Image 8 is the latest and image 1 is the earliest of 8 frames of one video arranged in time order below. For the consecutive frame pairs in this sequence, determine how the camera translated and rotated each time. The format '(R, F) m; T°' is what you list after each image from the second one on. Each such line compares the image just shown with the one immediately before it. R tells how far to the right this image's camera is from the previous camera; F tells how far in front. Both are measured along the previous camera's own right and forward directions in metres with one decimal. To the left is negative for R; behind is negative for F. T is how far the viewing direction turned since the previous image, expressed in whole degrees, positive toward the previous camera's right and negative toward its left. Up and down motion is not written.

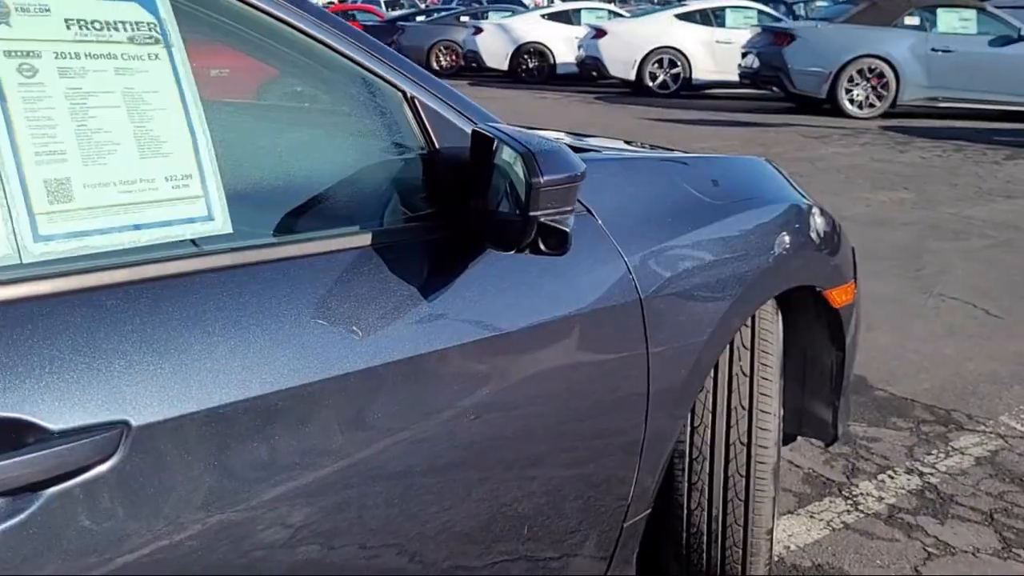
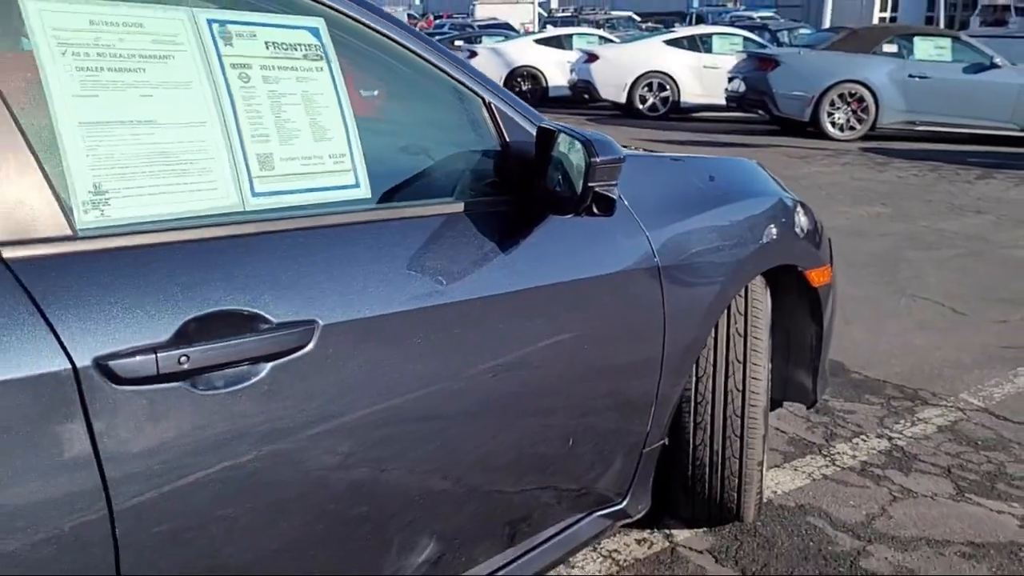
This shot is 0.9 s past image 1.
(-0.2, -0.5) m; +1°
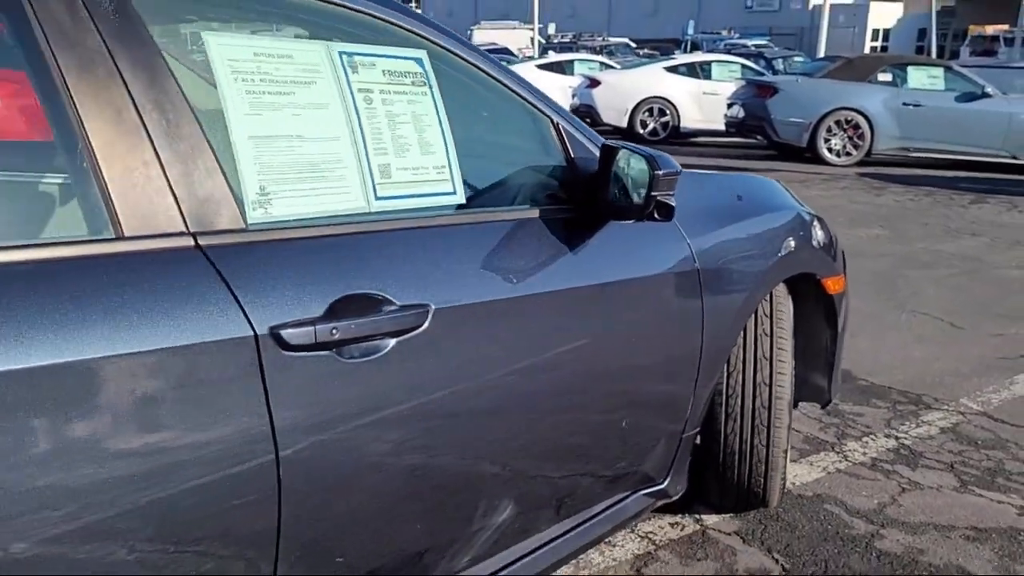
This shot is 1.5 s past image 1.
(-0.2, -0.3) m; 0°
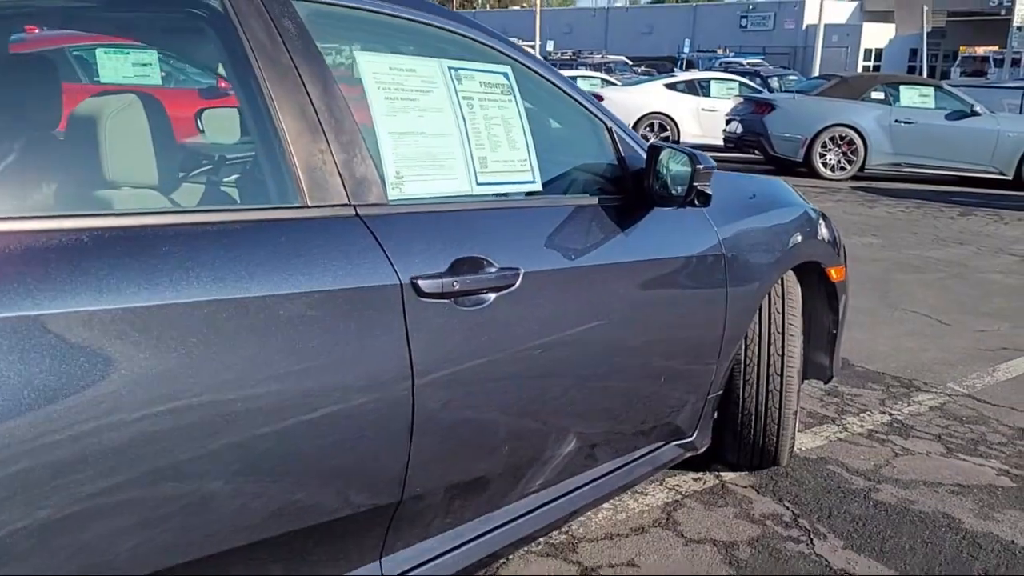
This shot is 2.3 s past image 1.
(-0.2, -0.5) m; 0°
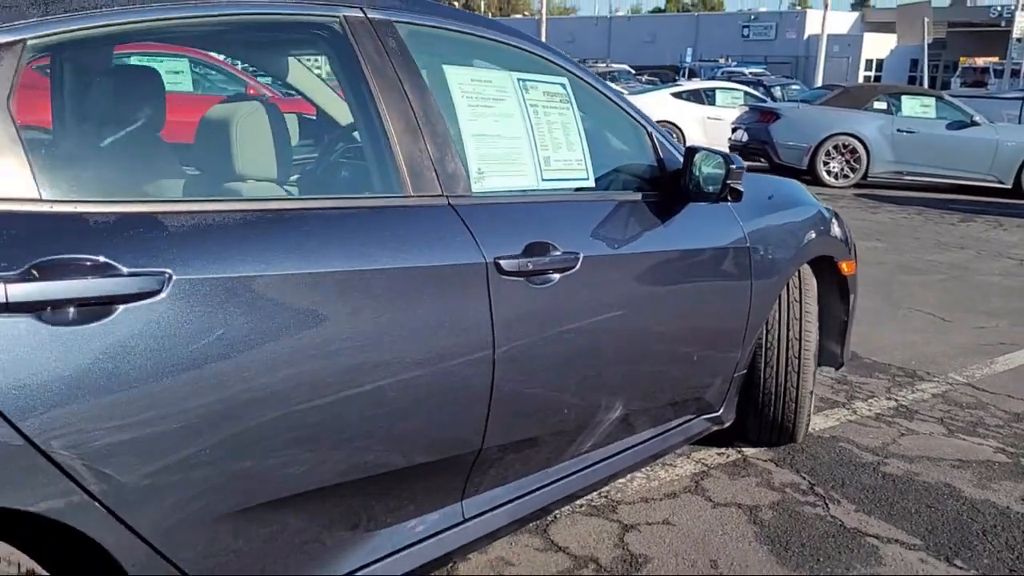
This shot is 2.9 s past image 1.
(-0.2, -0.3) m; 0°
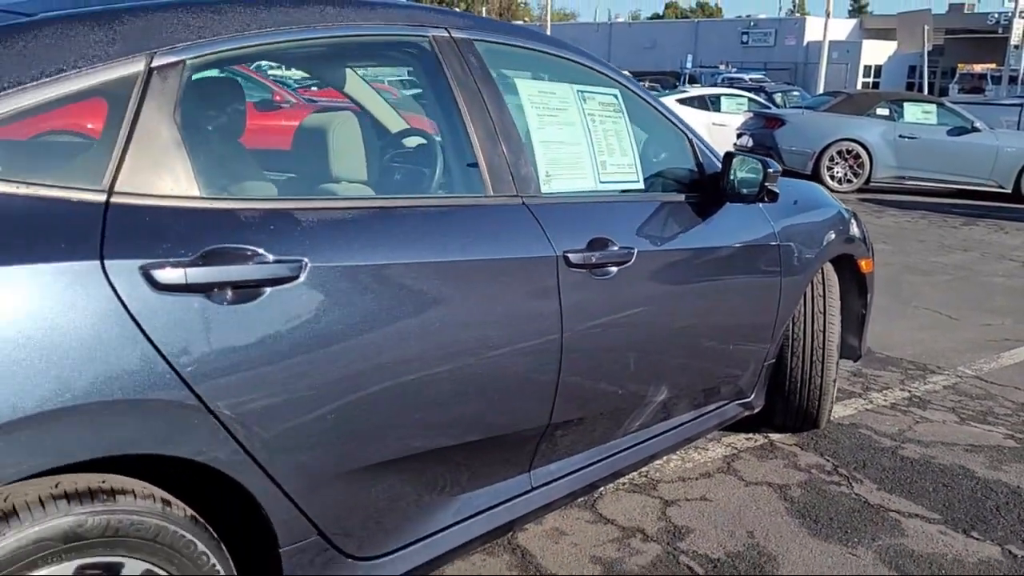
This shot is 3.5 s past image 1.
(-0.2, -0.3) m; 0°
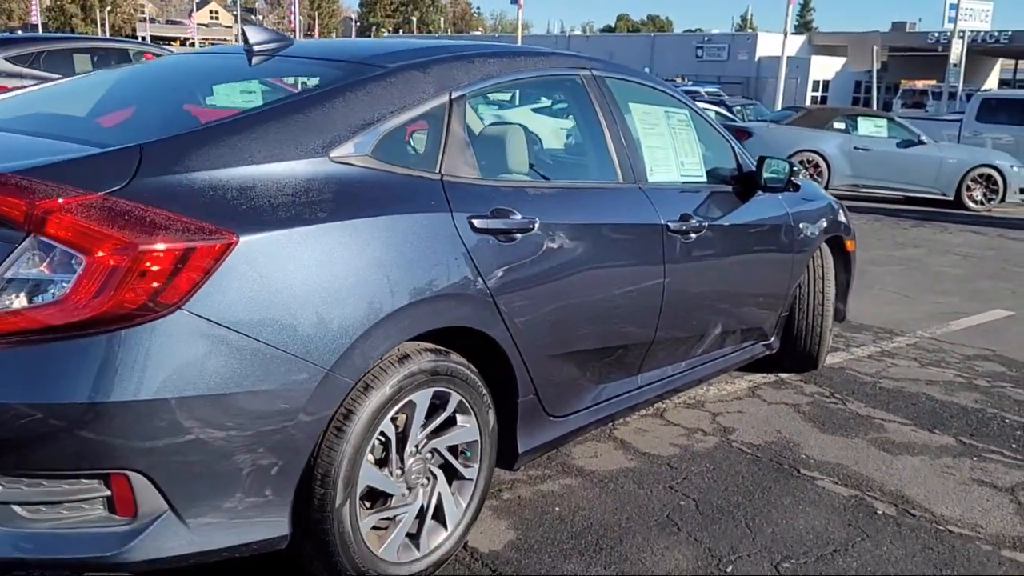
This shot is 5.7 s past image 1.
(-0.7, -1.2) m; +3°
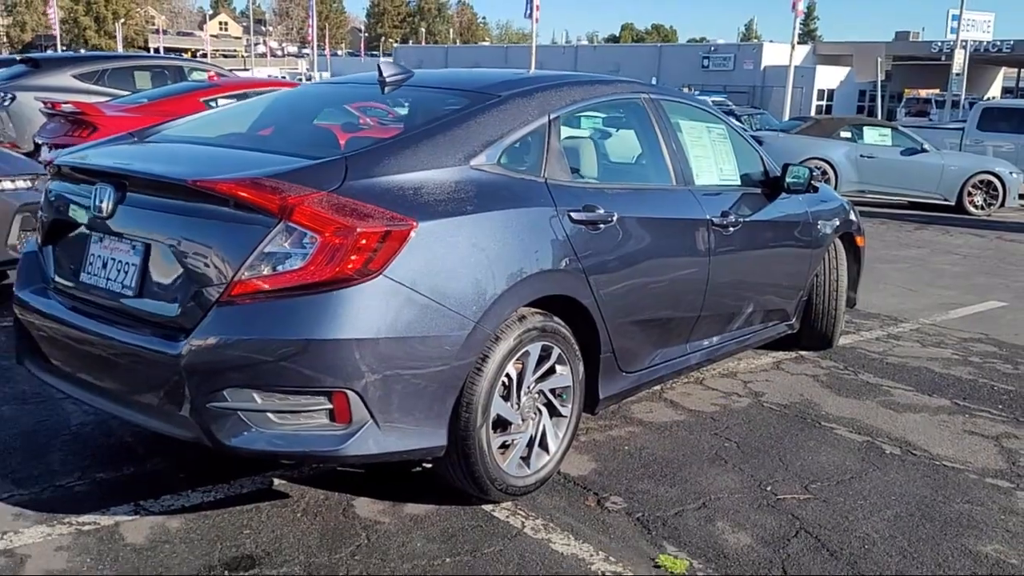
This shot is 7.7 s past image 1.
(-0.4, -0.8) m; 0°
